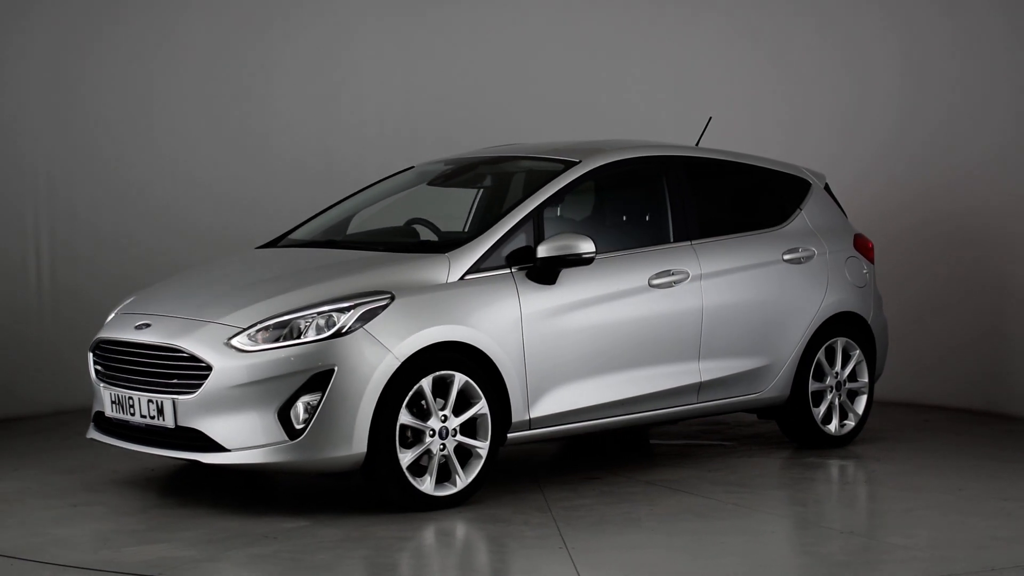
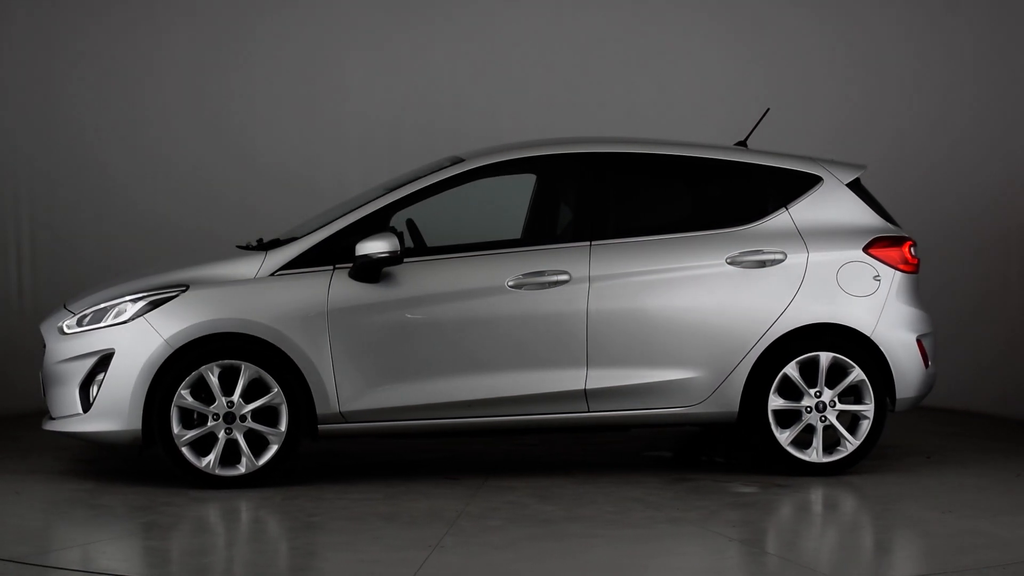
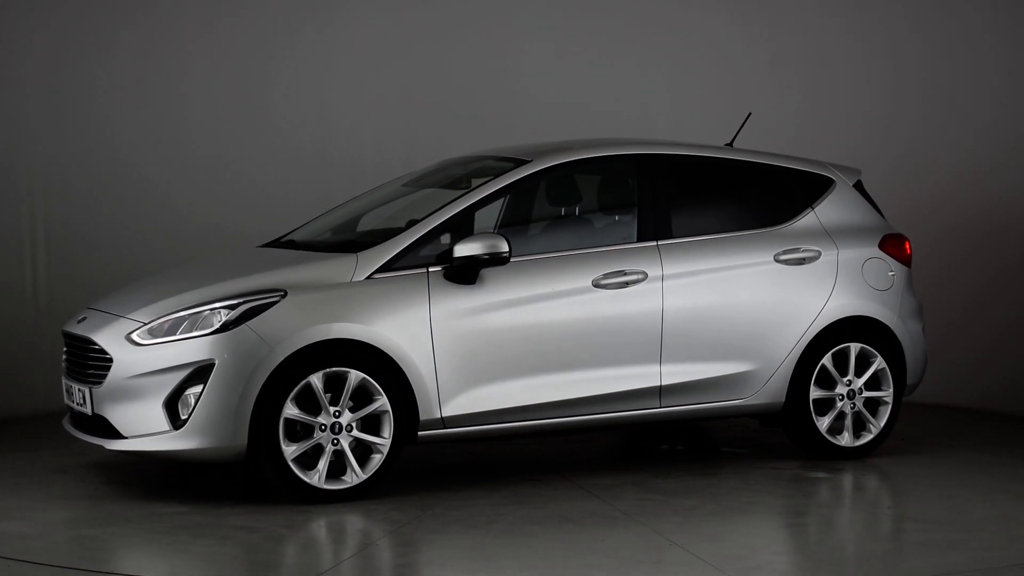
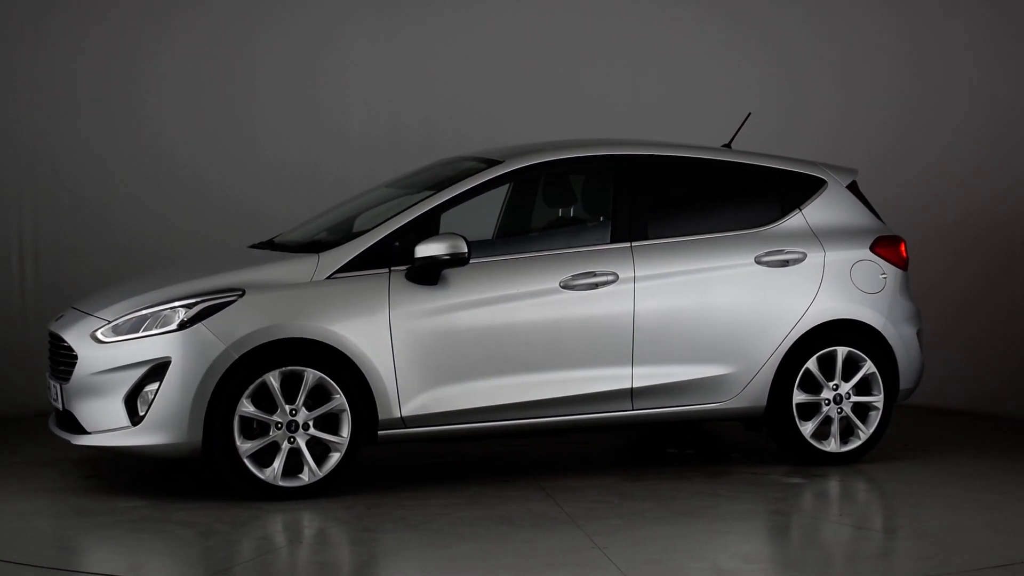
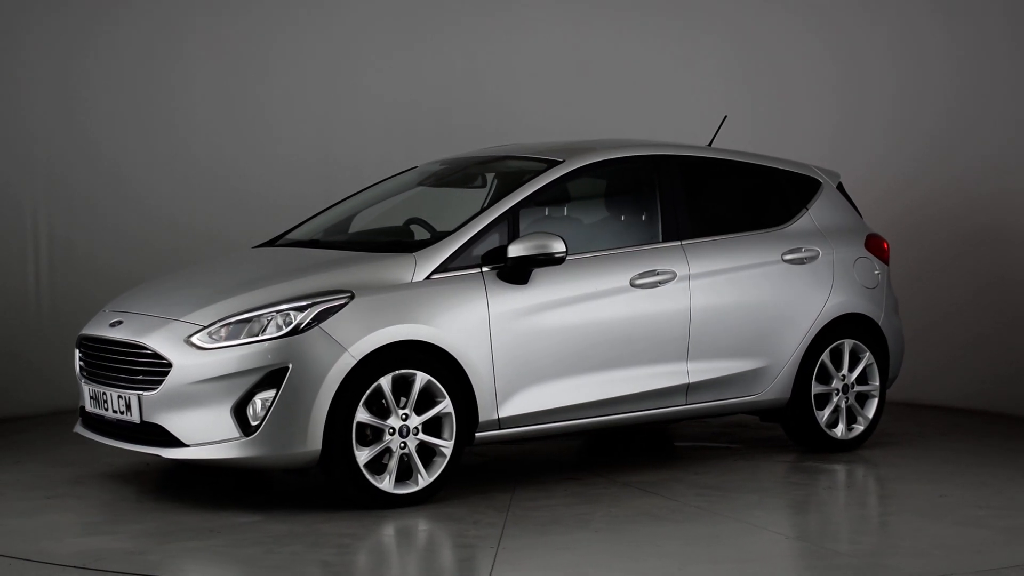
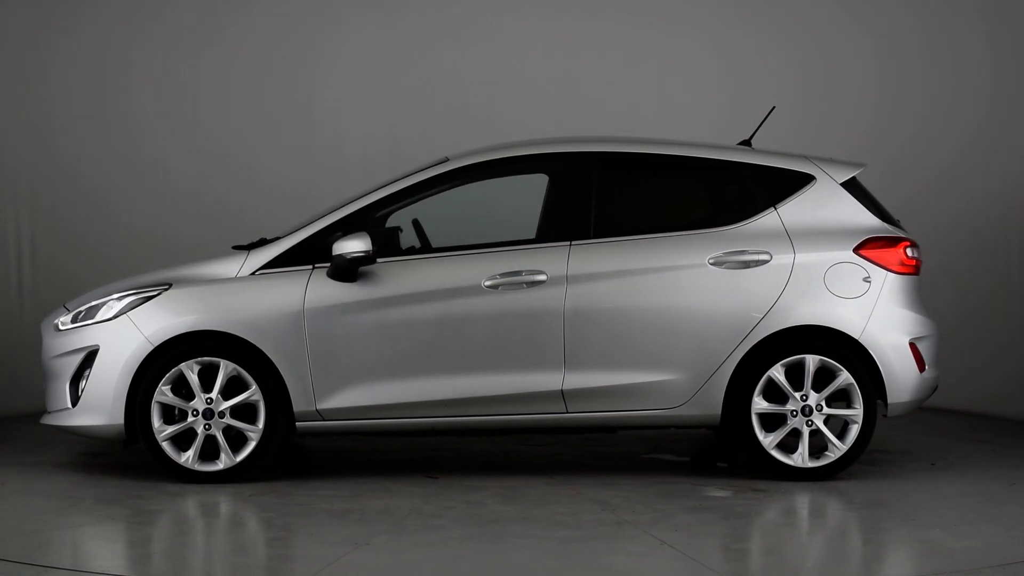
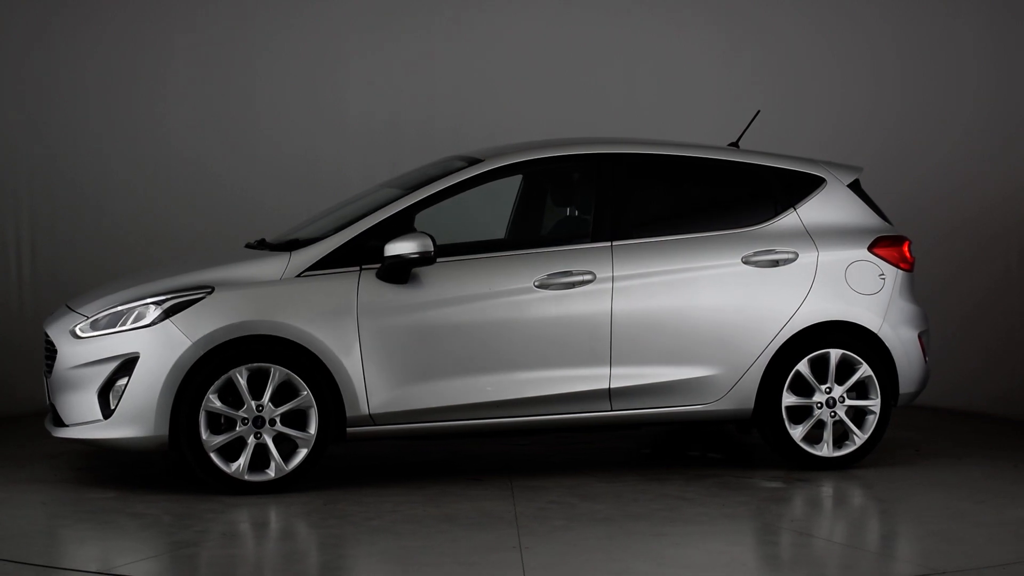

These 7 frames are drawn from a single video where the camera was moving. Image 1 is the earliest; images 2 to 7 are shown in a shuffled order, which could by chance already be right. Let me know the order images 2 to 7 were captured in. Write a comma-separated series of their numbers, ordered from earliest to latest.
5, 3, 4, 7, 2, 6
